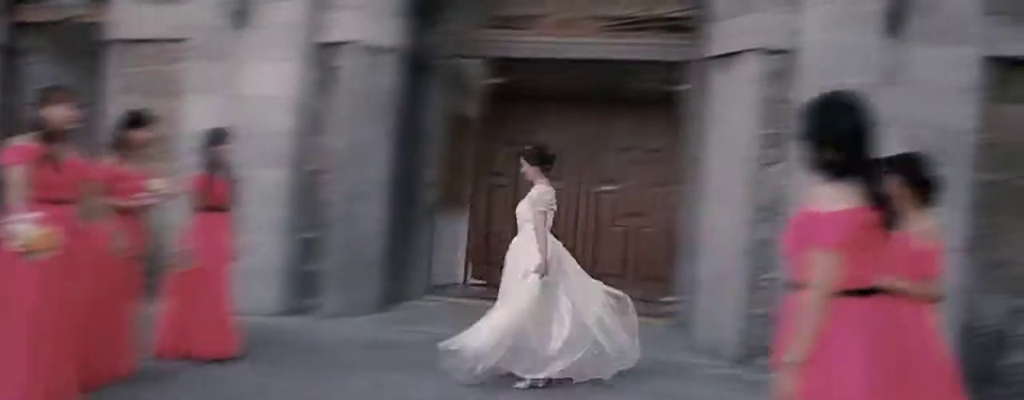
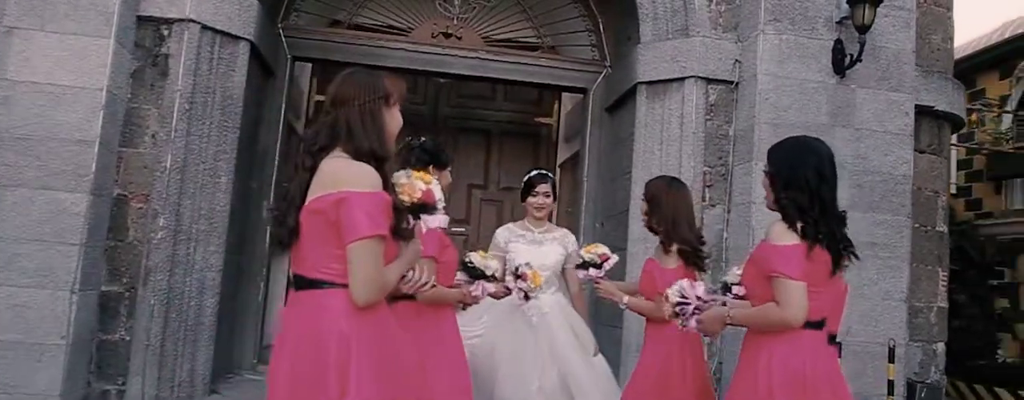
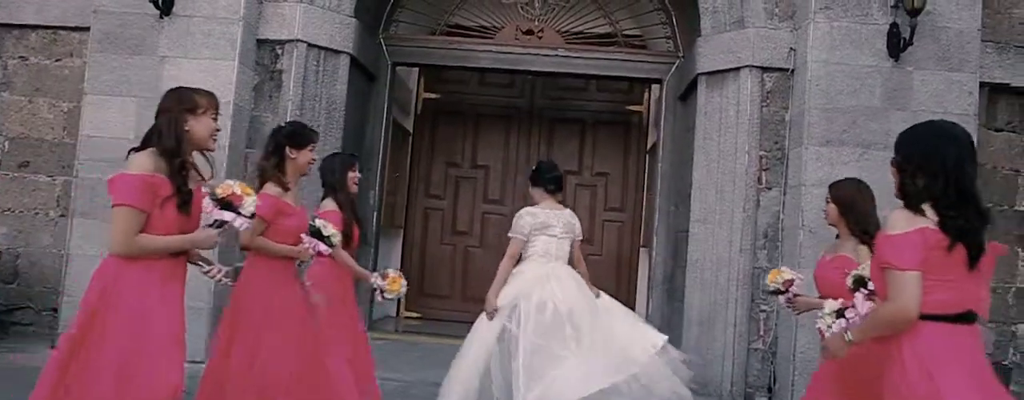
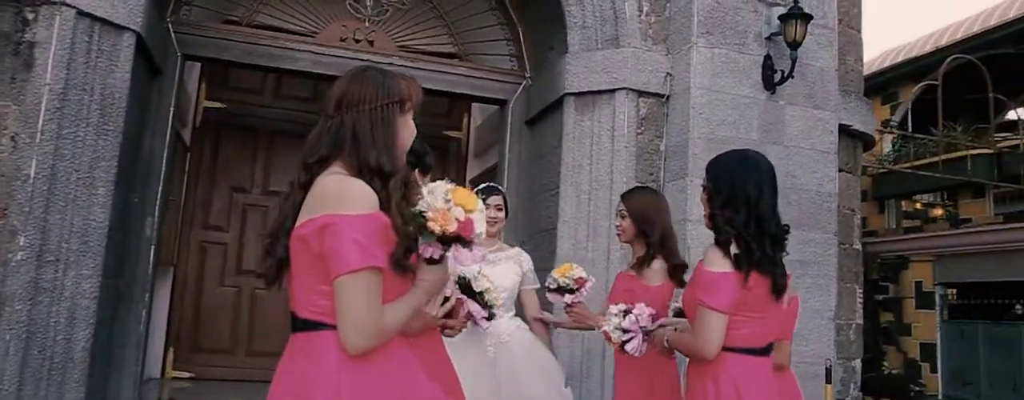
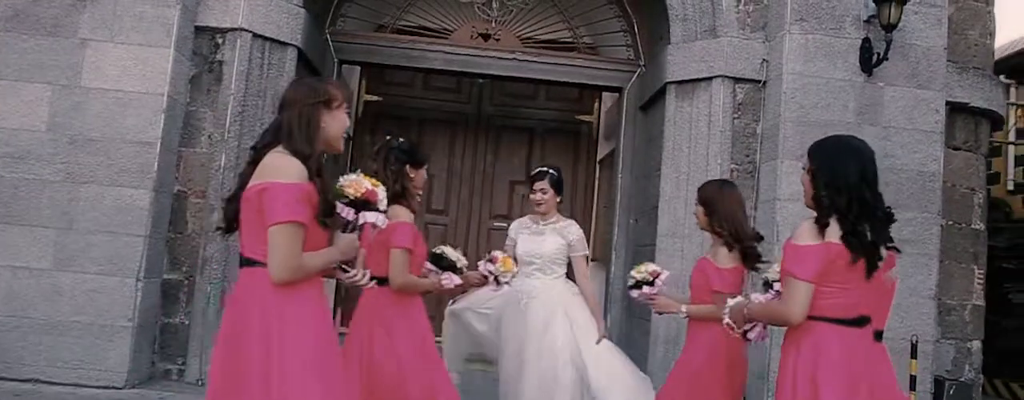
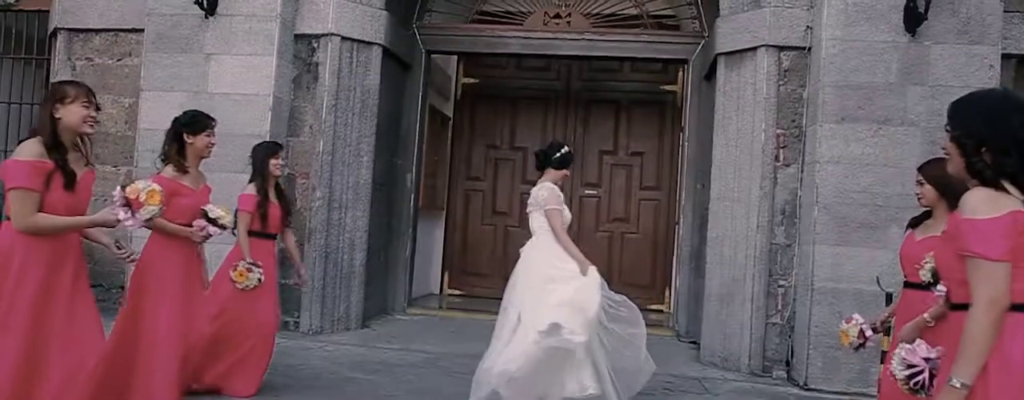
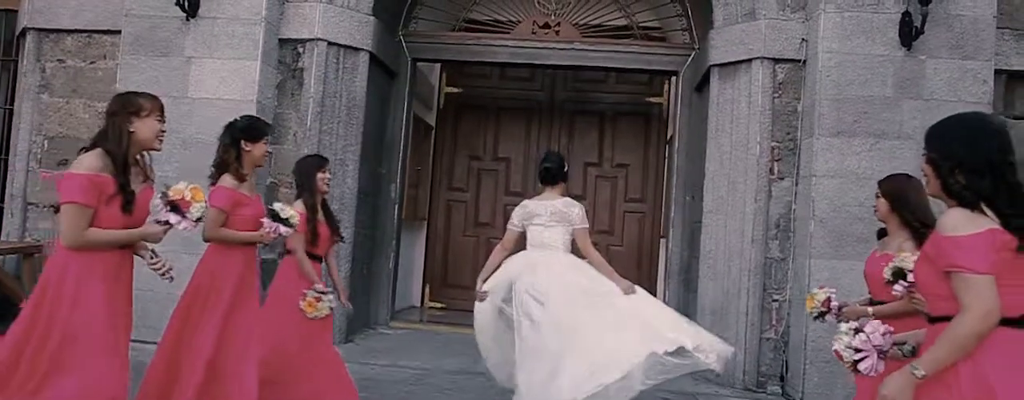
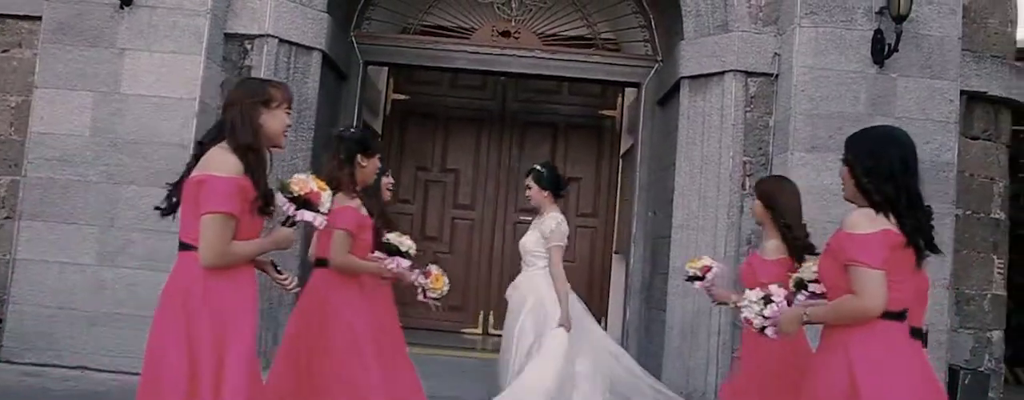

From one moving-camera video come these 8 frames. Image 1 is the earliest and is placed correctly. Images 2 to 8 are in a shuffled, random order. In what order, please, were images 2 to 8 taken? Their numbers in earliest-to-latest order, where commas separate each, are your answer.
6, 7, 3, 8, 5, 2, 4
